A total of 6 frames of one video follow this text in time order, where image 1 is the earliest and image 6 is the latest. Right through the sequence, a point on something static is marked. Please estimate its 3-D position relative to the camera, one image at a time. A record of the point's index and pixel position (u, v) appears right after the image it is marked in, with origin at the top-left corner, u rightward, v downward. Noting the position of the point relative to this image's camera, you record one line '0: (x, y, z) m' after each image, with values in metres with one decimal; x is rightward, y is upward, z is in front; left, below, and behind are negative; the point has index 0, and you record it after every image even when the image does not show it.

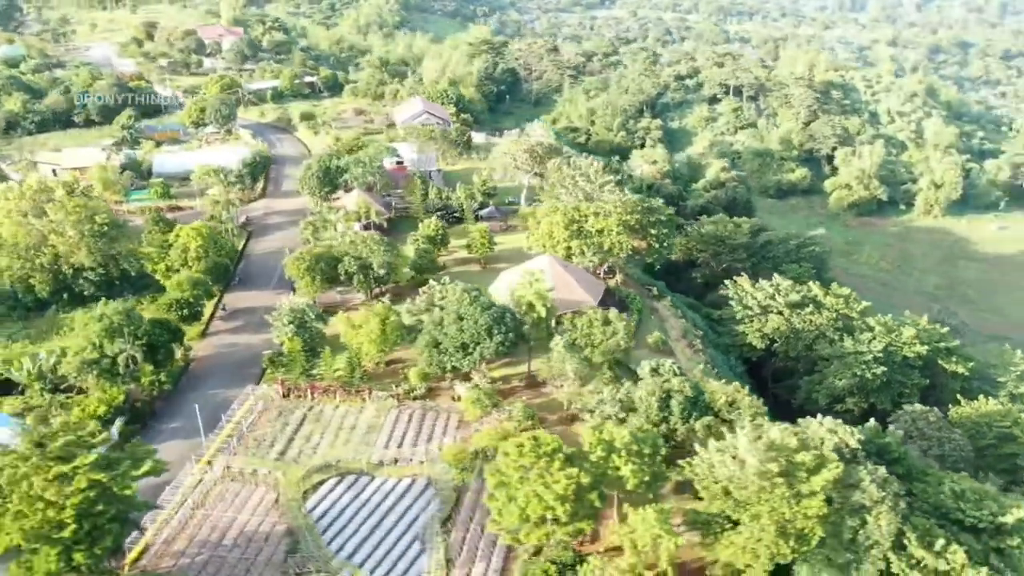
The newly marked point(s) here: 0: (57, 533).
0: (-9.2, -4.9, +18.4) m
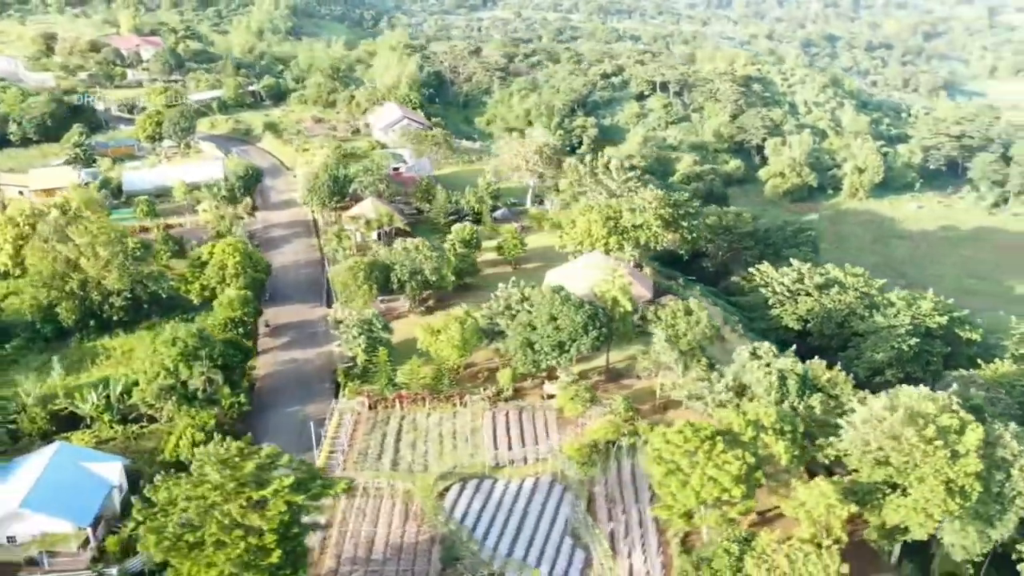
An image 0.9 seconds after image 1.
0: (-4.9, -5.3, +18.0) m
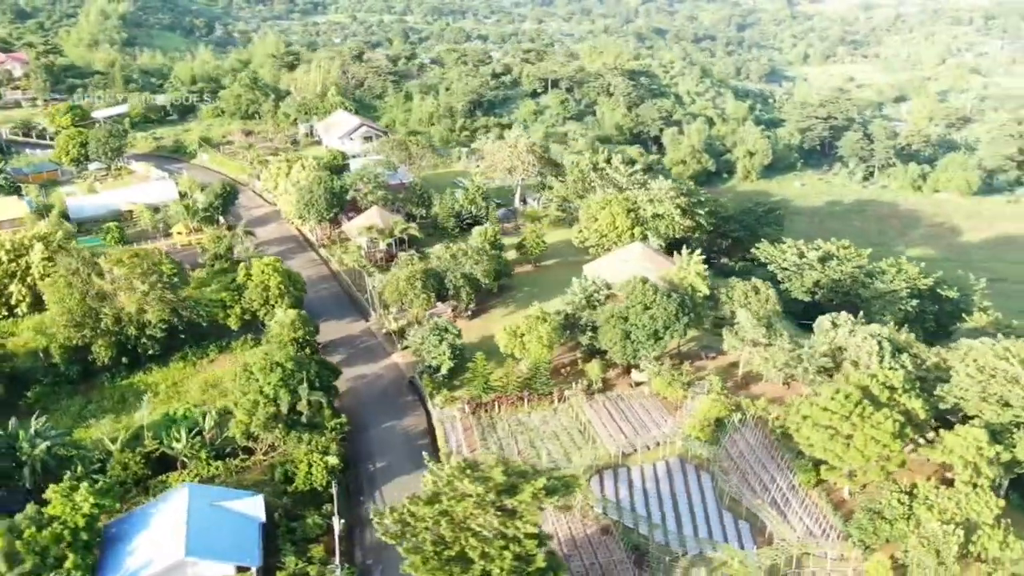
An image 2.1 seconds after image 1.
0: (+0.4, -5.5, +18.0) m
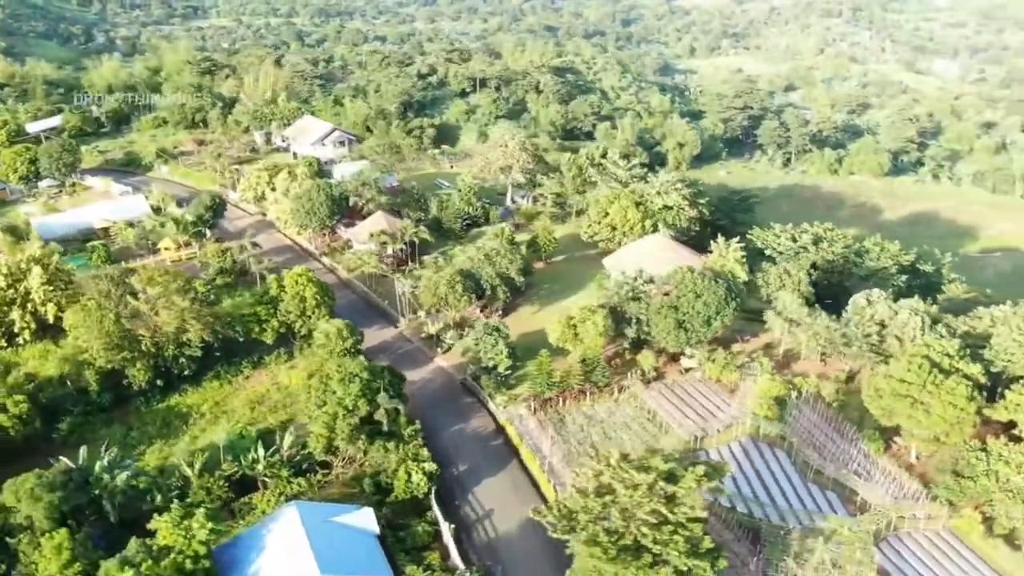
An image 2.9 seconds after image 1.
0: (+3.8, -5.3, +18.6) m
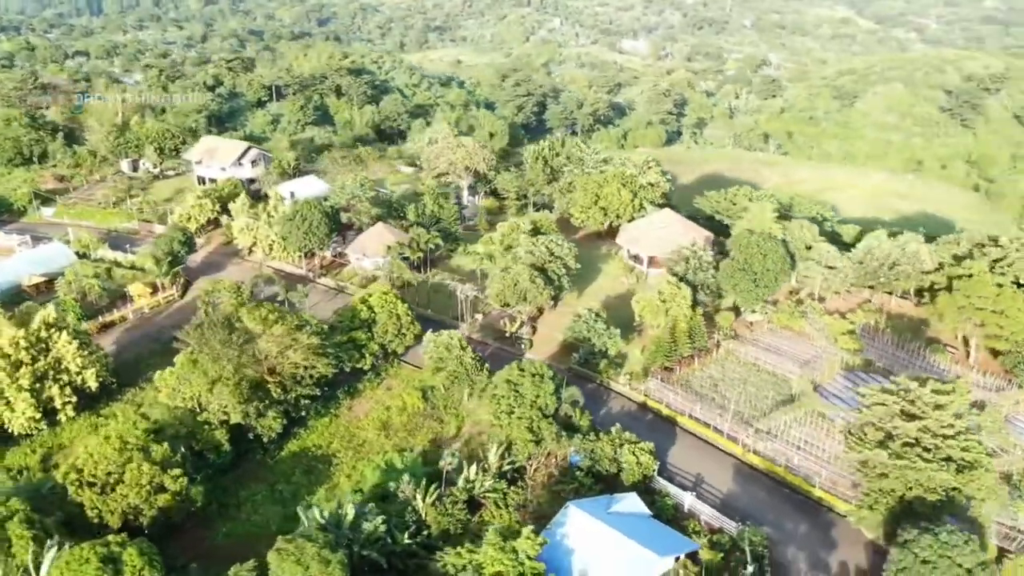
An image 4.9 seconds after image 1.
0: (+11.4, -3.9, +22.0) m
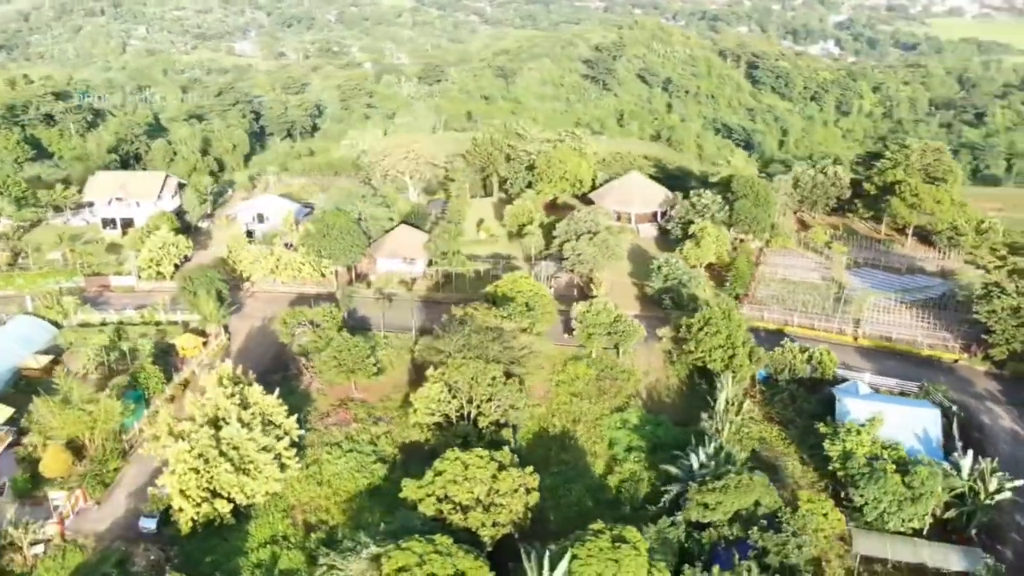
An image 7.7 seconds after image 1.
0: (+18.7, +0.2, +31.1) m
